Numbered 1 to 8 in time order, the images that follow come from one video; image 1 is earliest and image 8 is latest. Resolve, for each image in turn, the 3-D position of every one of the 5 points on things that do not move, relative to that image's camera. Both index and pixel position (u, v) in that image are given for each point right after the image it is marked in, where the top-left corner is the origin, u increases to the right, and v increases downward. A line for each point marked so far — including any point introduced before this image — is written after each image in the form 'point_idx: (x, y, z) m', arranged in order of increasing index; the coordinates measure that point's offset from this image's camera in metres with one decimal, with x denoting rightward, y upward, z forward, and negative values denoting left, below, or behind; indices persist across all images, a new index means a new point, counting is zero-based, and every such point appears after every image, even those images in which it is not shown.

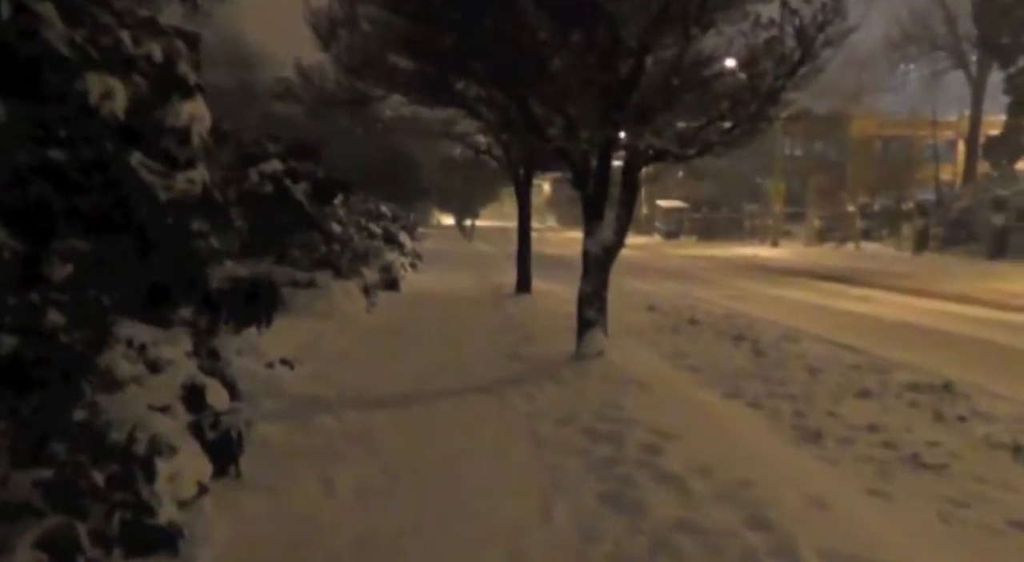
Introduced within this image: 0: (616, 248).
0: (+1.1, +0.3, +9.6) m
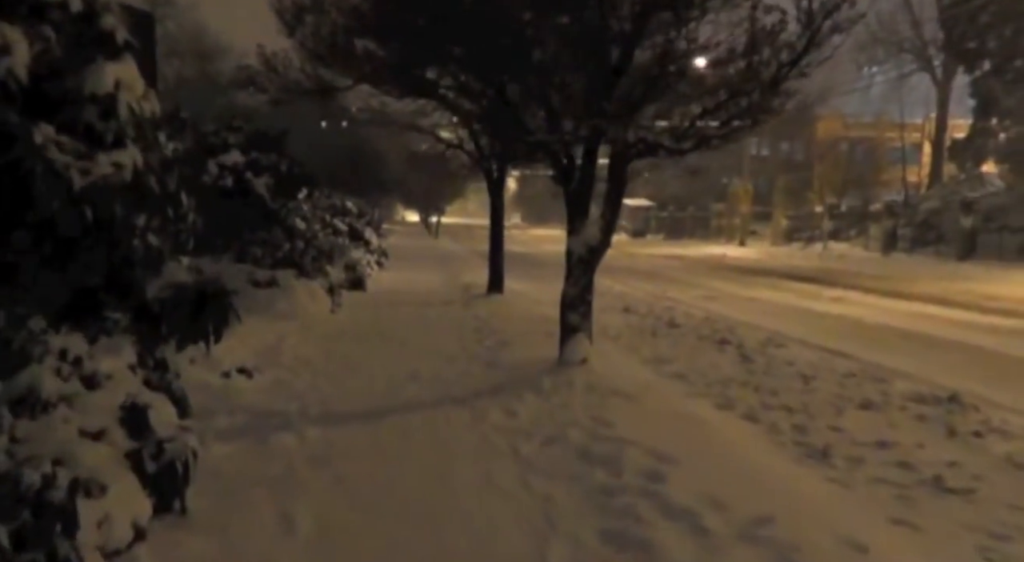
0: (+0.9, +0.3, +9.0) m
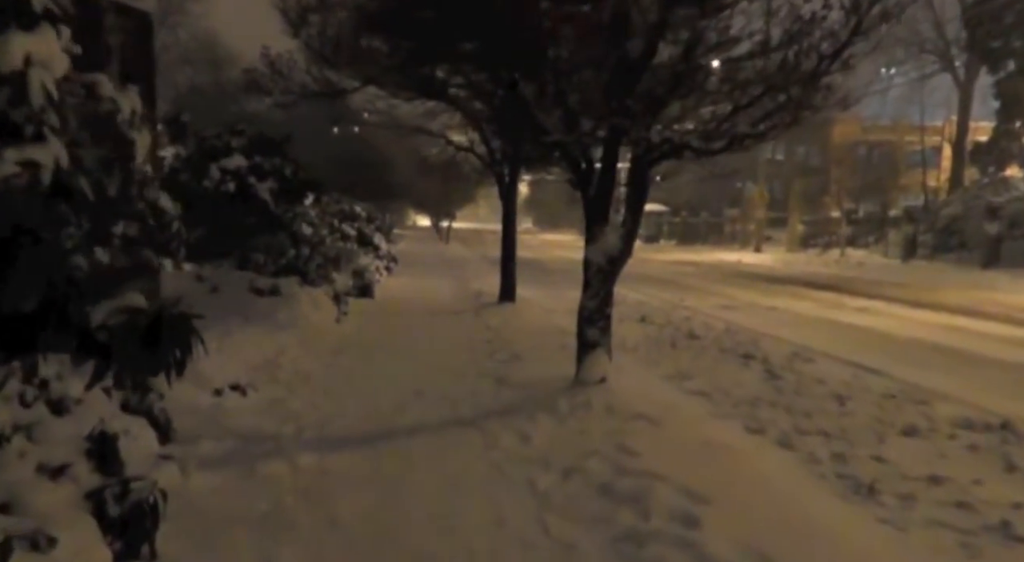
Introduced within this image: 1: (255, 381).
0: (+1.0, +0.2, +8.4) m
1: (-2.2, -0.9, +8.2) m
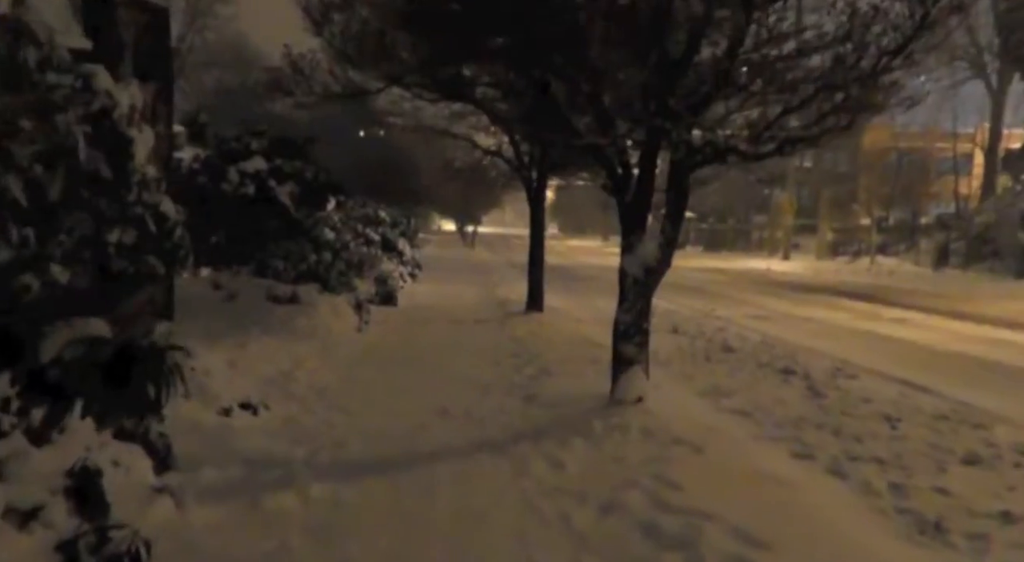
0: (+1.2, +0.1, +7.8) m
1: (-2.0, -1.0, +7.7) m
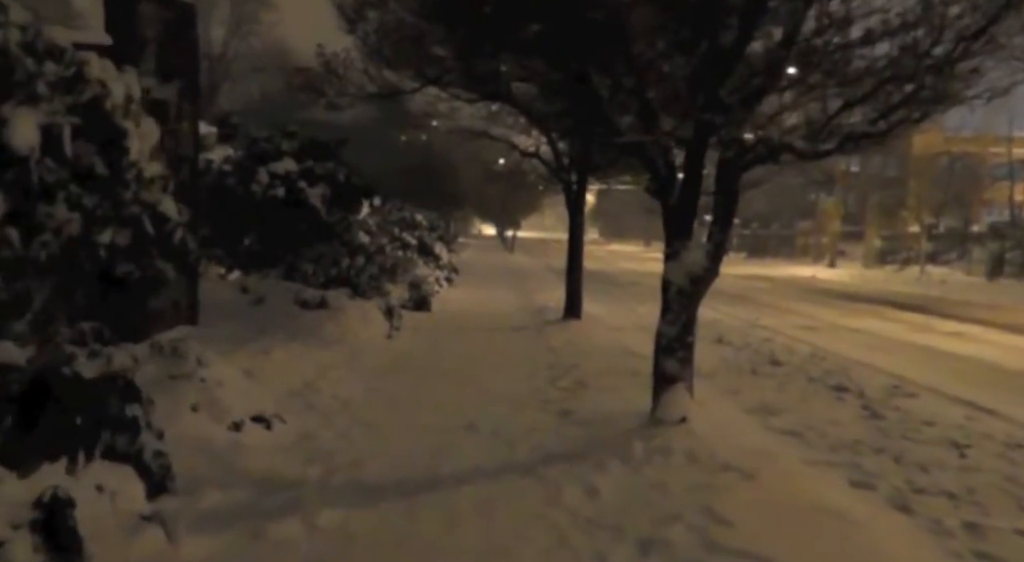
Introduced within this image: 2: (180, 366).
0: (+1.5, 0.0, +7.3) m
1: (-1.7, -1.0, +7.3) m
2: (-2.3, -0.6, +6.5) m
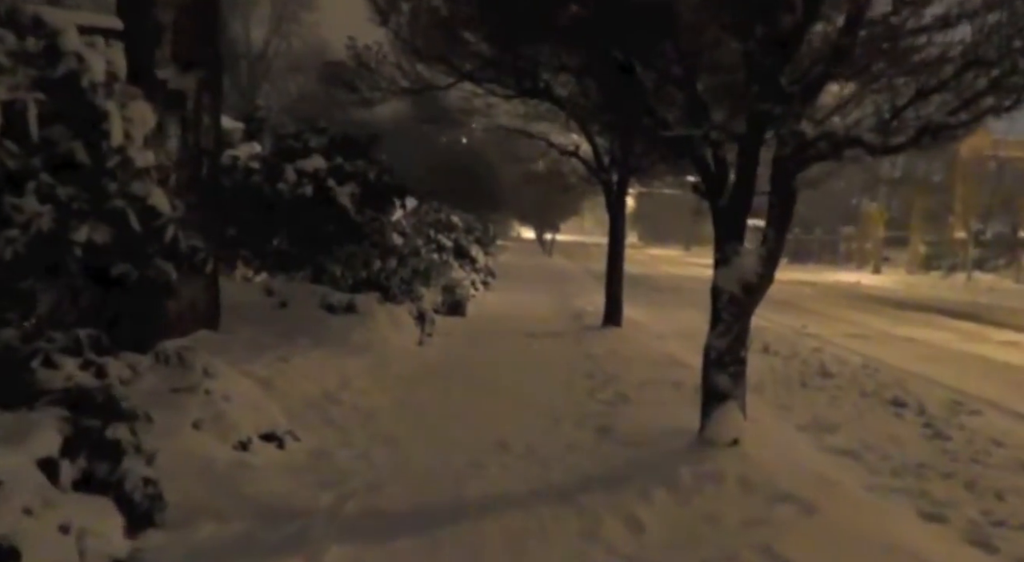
0: (+1.8, 0.0, +6.6) m
1: (-1.5, -1.0, +6.7) m
2: (-2.1, -0.6, +6.0) m
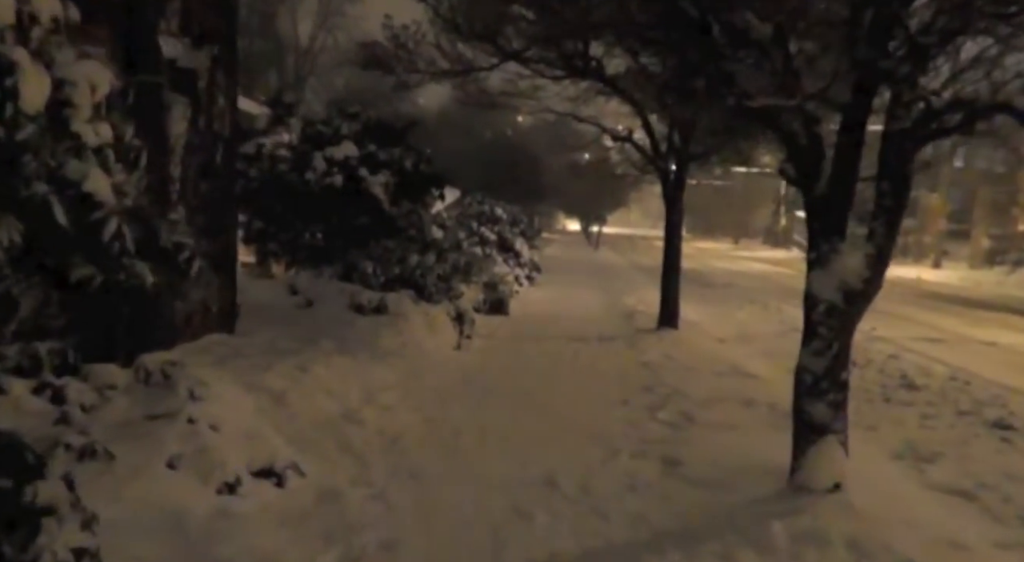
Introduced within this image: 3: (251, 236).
0: (+2.0, -0.1, +5.4) m
1: (-1.2, -1.0, +5.7) m
2: (-1.8, -0.6, +4.9) m
3: (-3.2, +0.6, +11.7) m
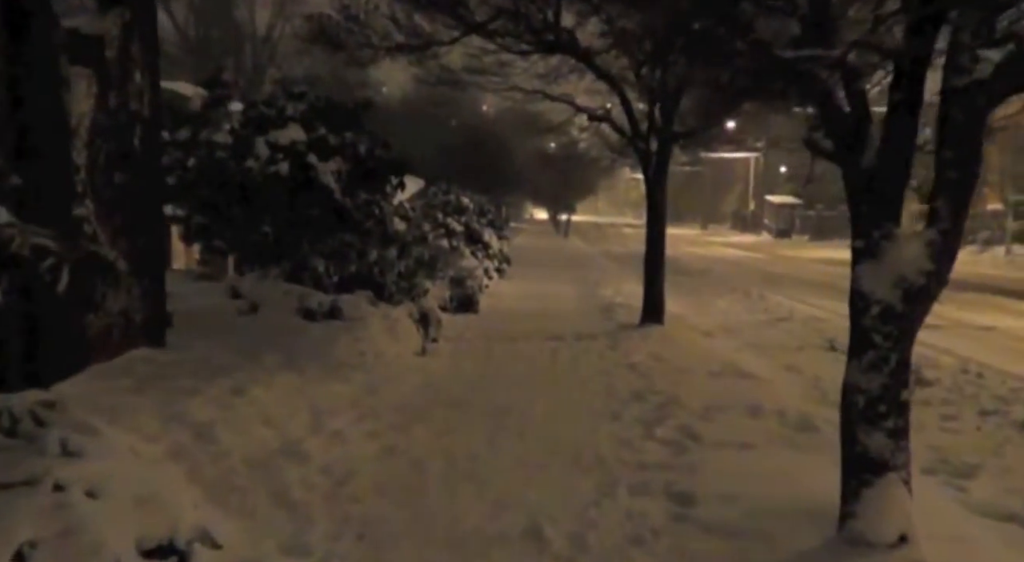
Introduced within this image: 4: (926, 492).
0: (+1.9, 0.0, +4.3) m
1: (-1.3, -1.1, +4.5) m
2: (-1.9, -0.7, +3.7) m
3: (-3.6, +0.5, +10.4) m
4: (+2.6, -1.3, +6.0) m
